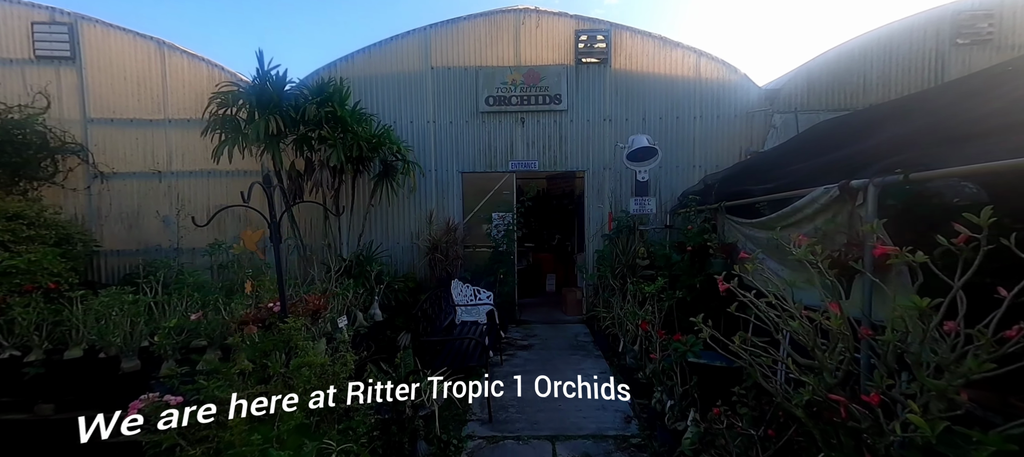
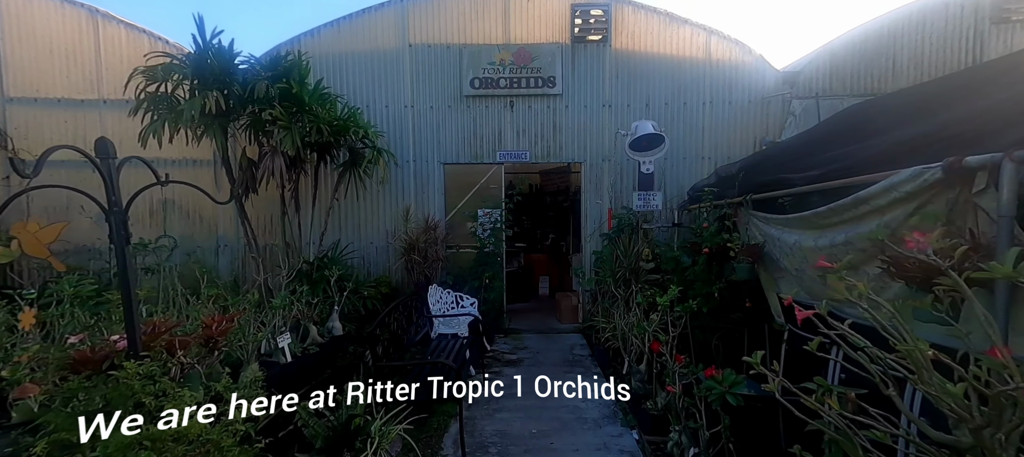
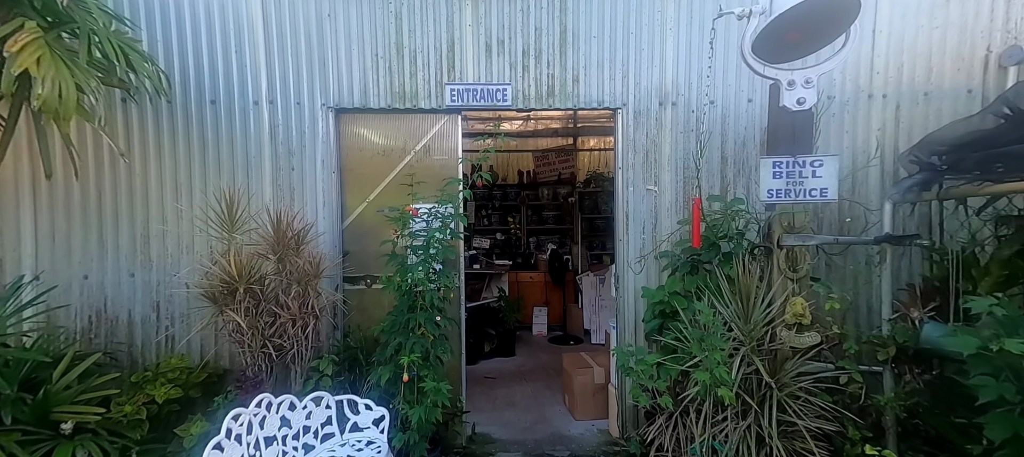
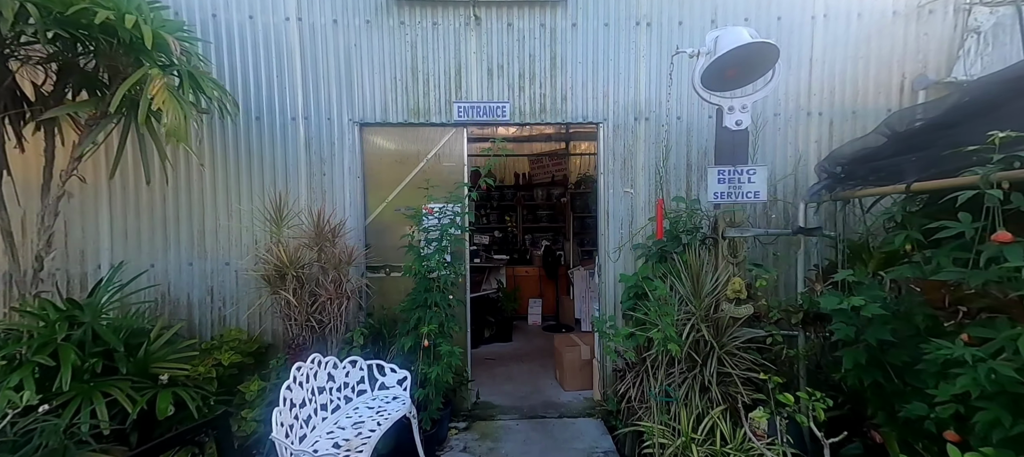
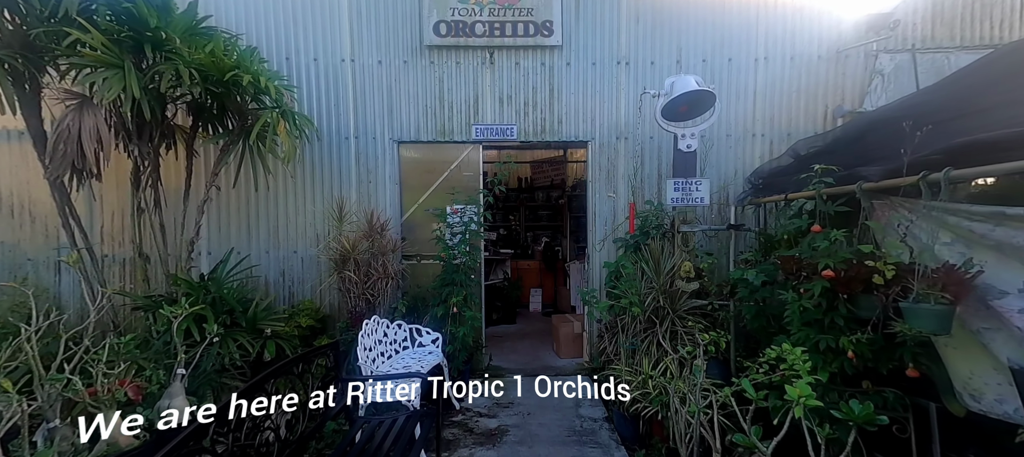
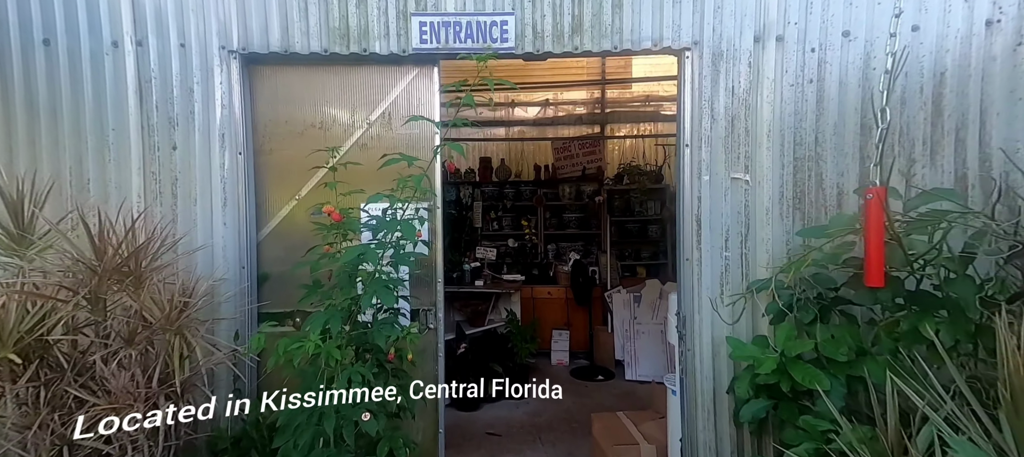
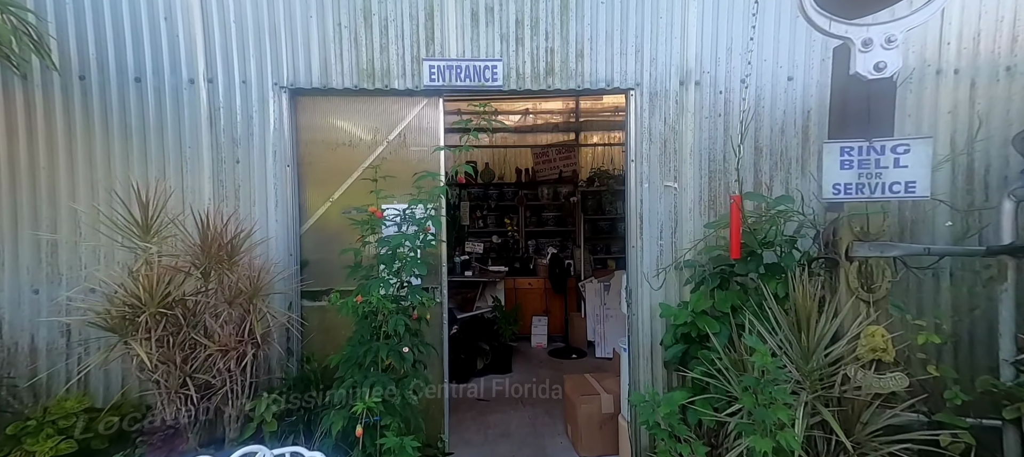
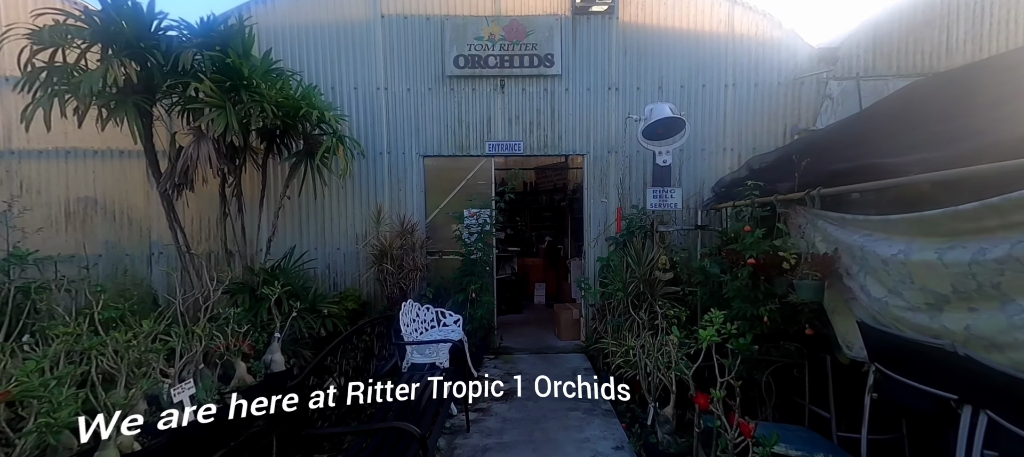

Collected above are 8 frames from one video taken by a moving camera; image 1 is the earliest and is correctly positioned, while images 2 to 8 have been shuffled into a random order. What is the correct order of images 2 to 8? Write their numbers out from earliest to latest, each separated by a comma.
2, 8, 5, 4, 3, 7, 6
